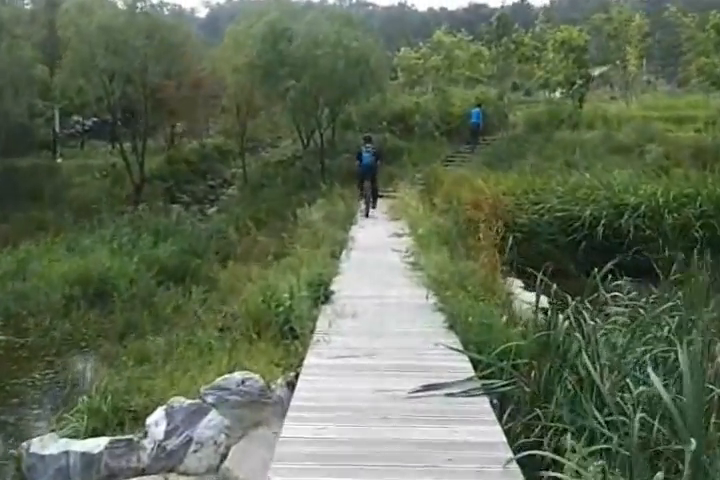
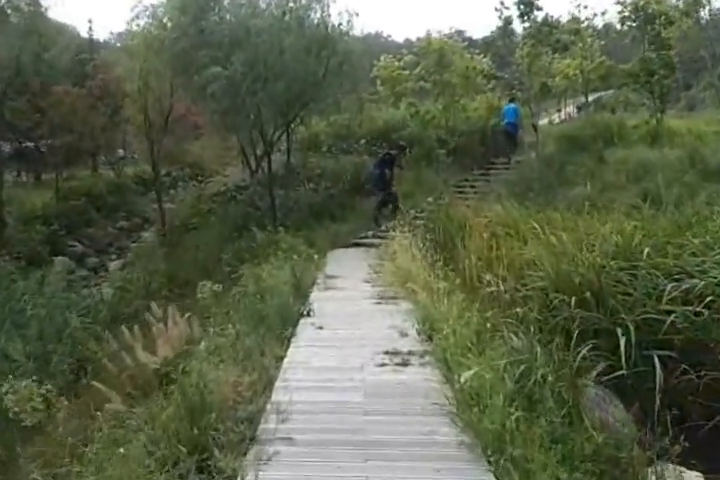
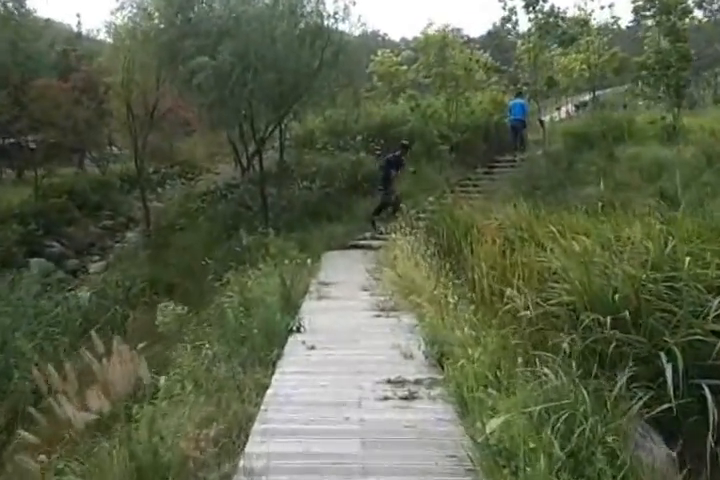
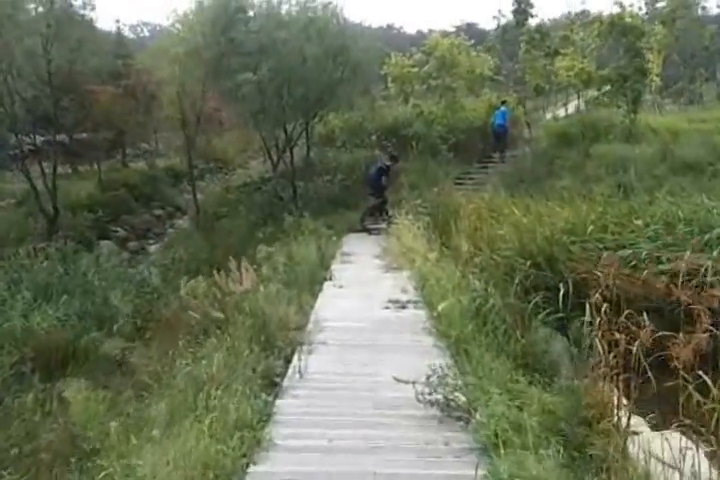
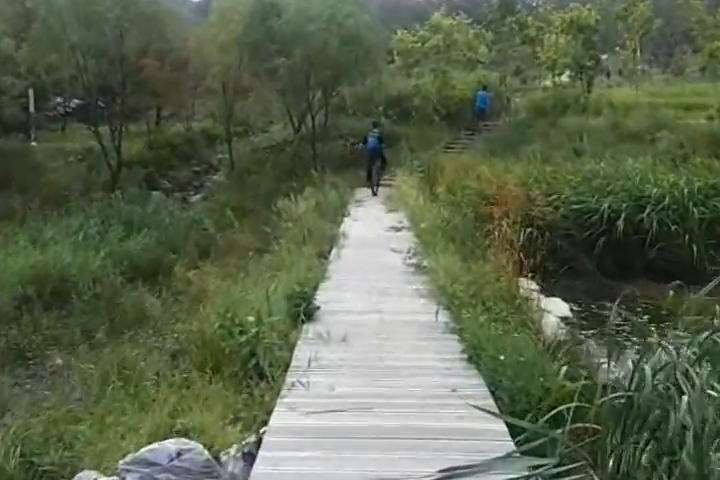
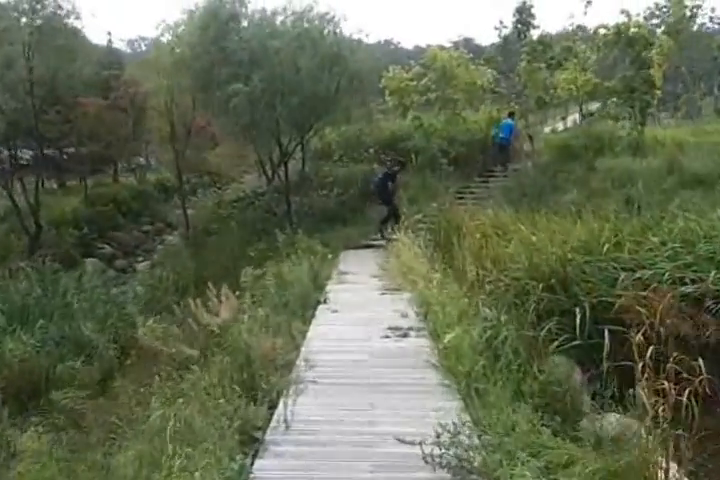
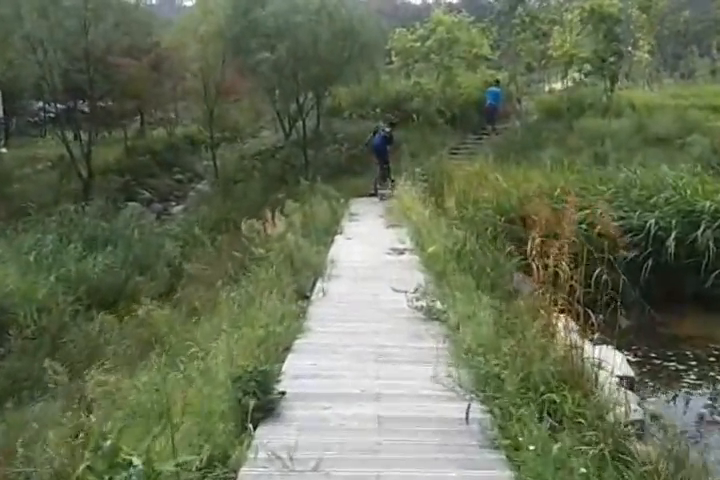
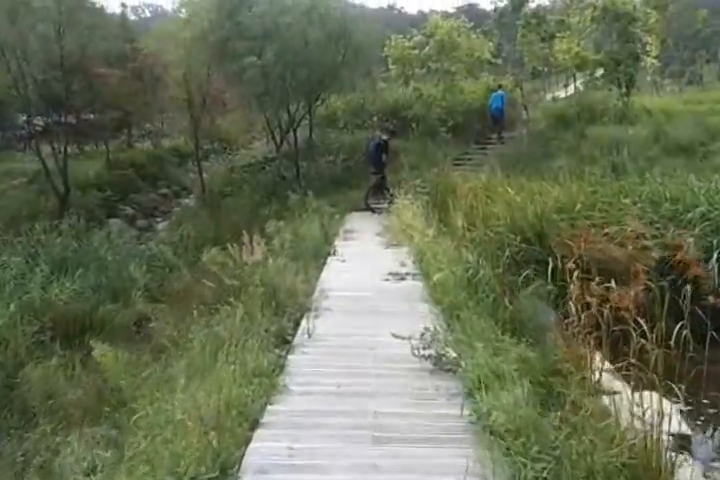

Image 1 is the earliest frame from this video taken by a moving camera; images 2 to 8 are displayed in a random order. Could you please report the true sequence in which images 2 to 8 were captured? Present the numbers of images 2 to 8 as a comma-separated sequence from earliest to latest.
5, 7, 8, 4, 6, 2, 3
